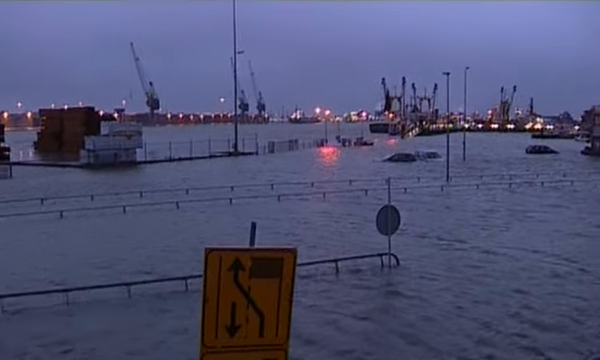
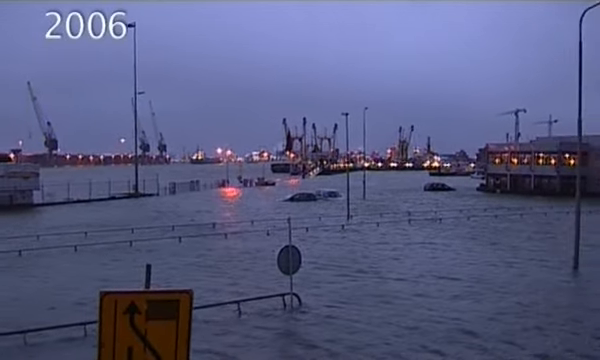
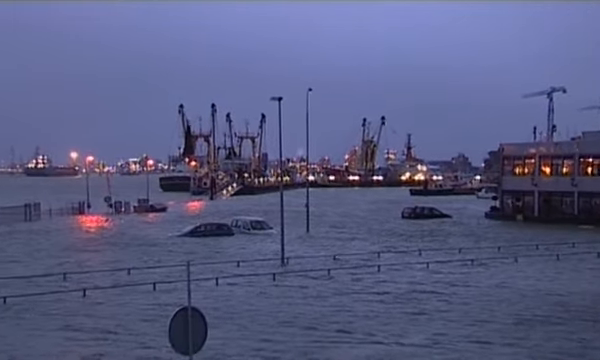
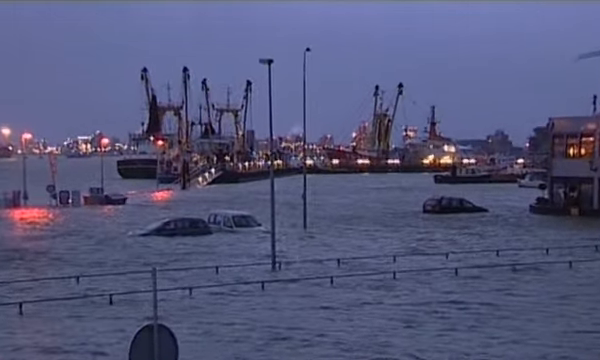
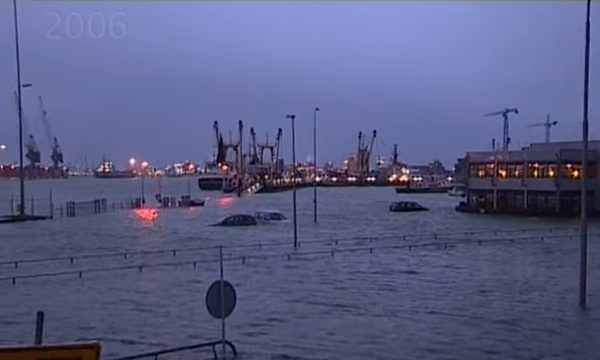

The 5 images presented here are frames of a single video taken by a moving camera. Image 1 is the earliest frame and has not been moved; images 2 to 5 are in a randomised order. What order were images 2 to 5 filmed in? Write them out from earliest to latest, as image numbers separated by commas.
2, 5, 3, 4
